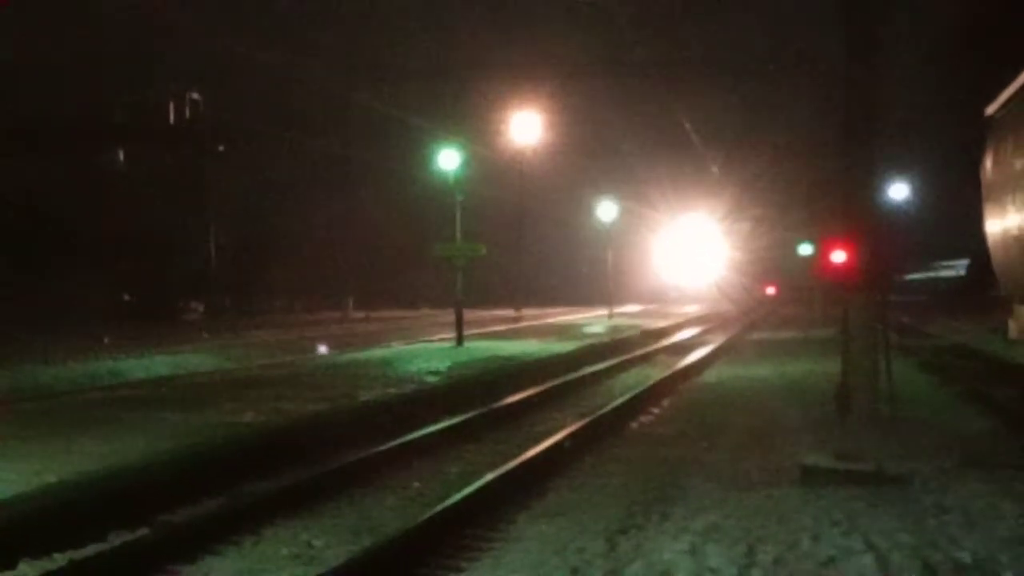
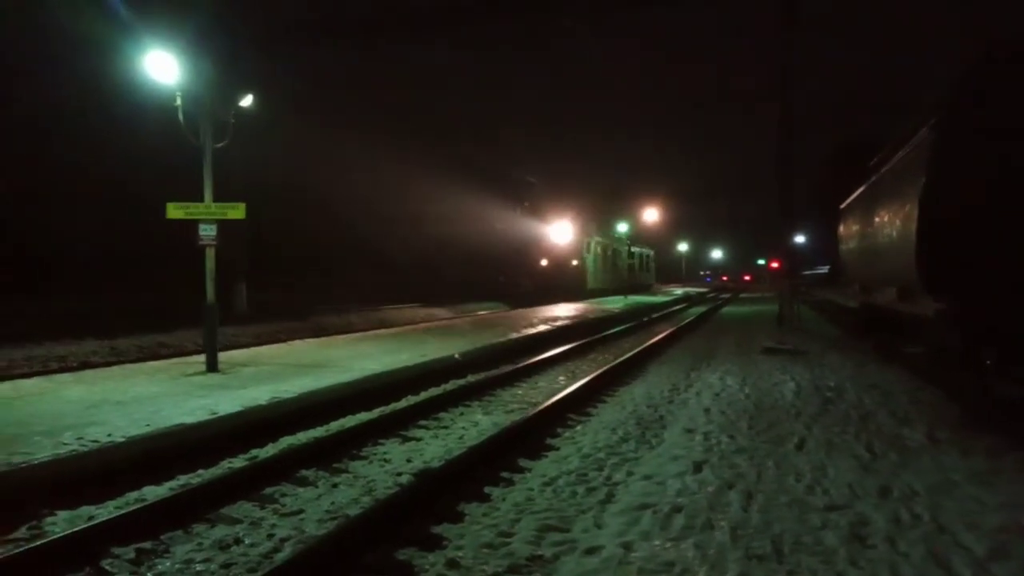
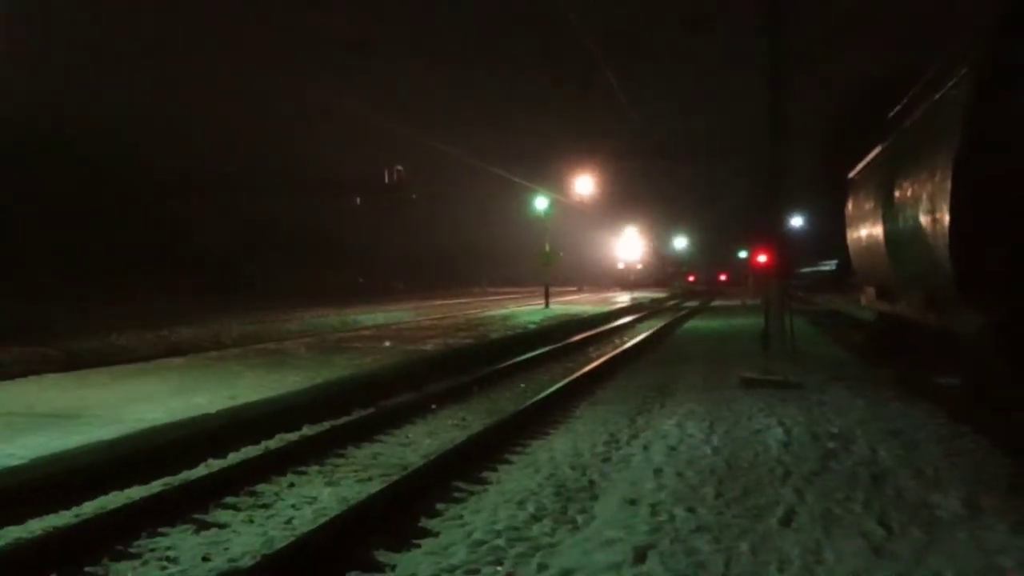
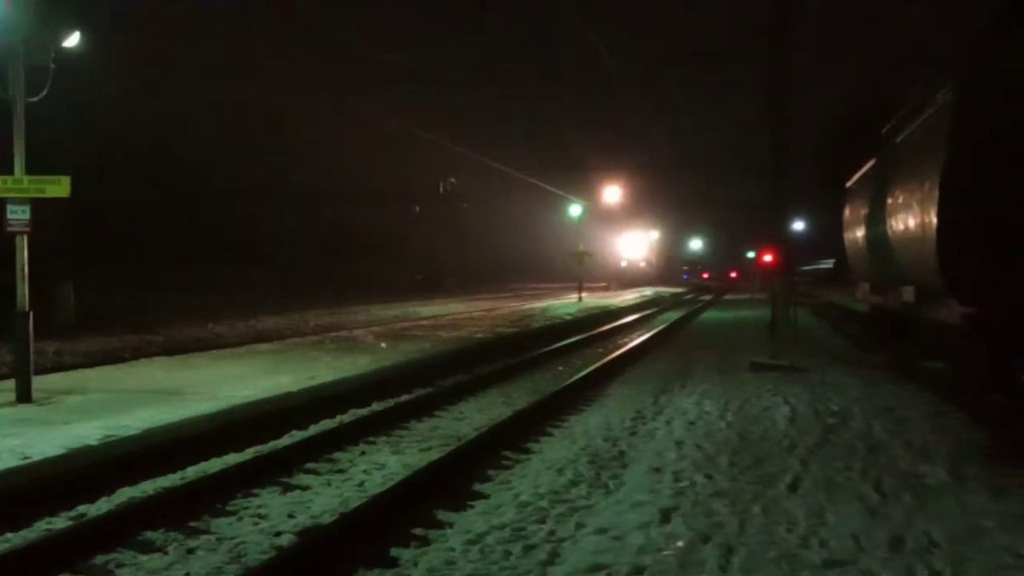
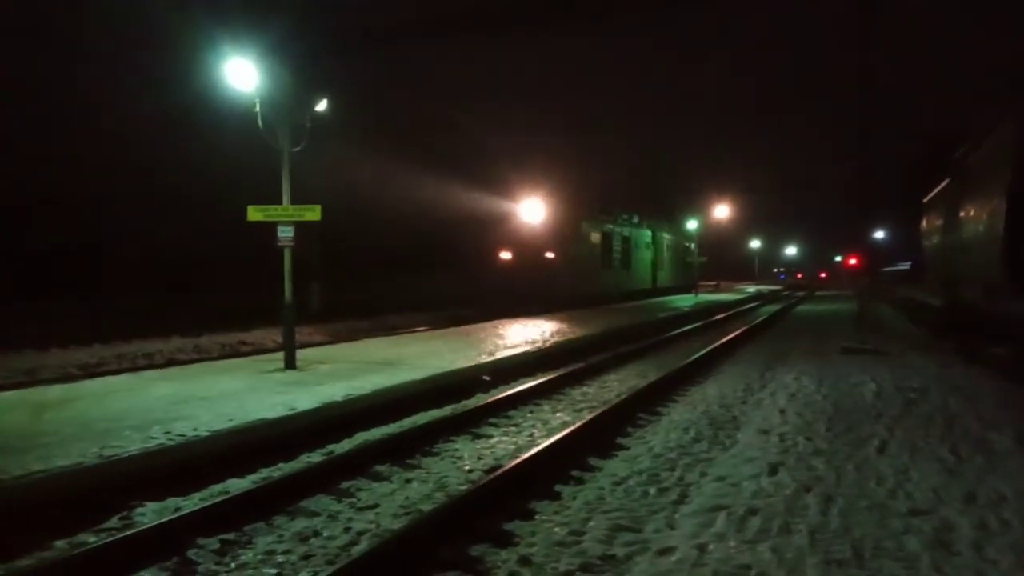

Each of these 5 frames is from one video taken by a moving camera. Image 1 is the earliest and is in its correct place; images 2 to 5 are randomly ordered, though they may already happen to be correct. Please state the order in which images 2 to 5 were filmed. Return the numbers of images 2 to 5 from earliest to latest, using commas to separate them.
3, 4, 2, 5
